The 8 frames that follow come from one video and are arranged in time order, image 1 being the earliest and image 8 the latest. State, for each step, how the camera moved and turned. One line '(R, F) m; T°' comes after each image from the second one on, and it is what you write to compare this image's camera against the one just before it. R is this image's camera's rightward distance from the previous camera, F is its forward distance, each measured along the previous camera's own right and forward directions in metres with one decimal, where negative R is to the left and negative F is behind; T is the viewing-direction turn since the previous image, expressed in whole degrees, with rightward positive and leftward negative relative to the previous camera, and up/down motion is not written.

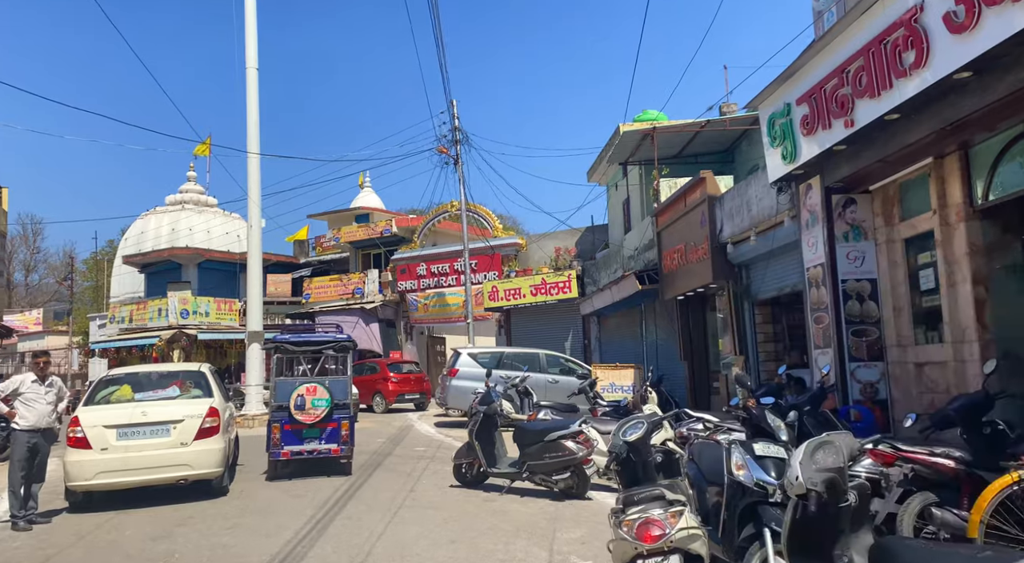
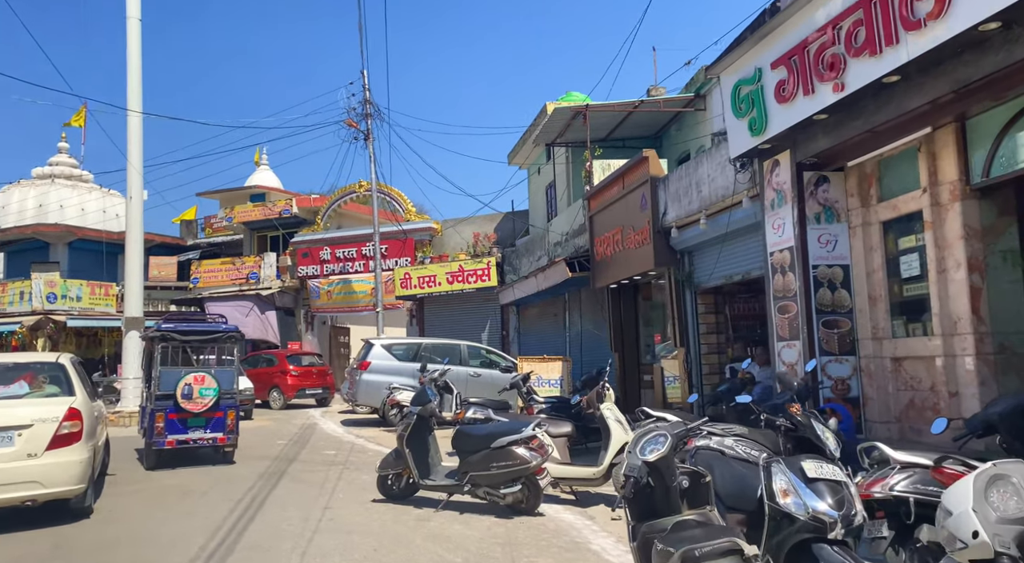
(-0.4, +1.3) m; +7°
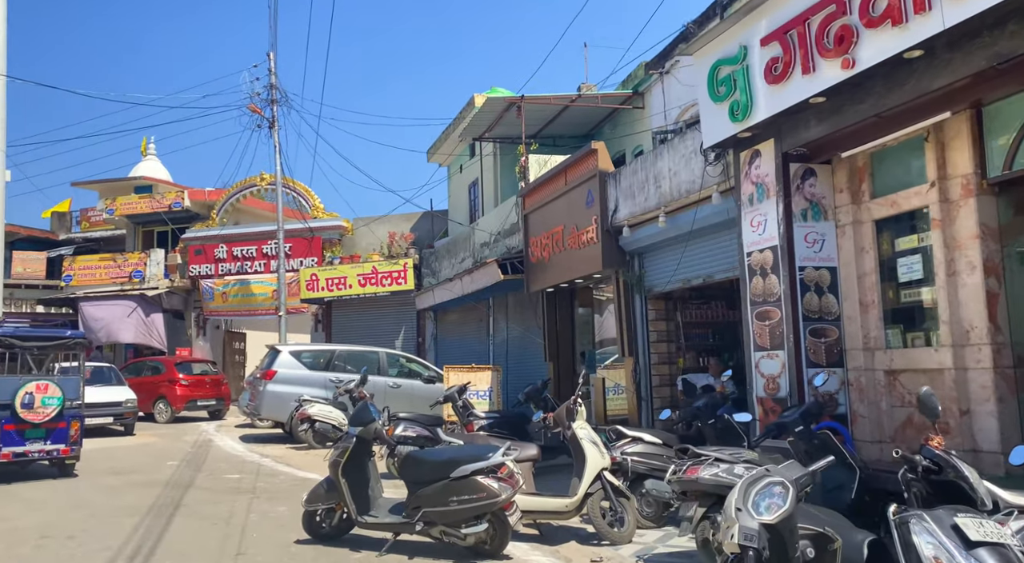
(-0.5, +1.2) m; +7°
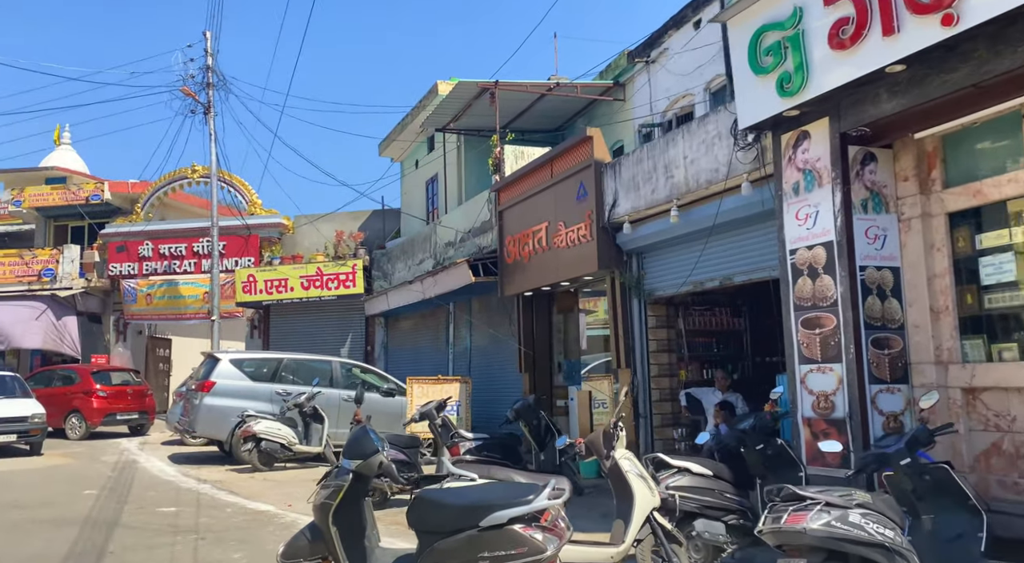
(-0.6, +1.3) m; +5°
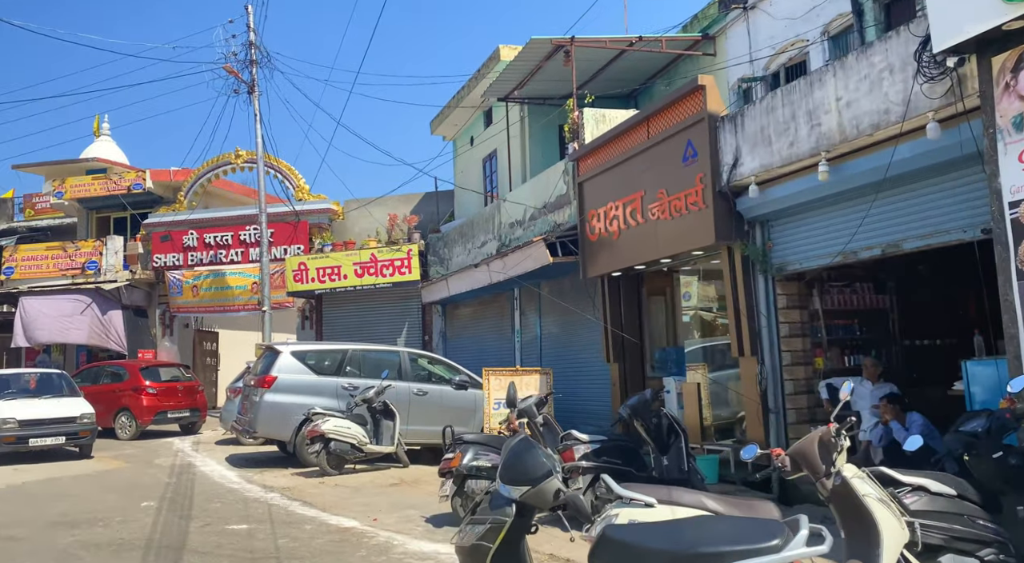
(-0.7, +1.3) m; -2°
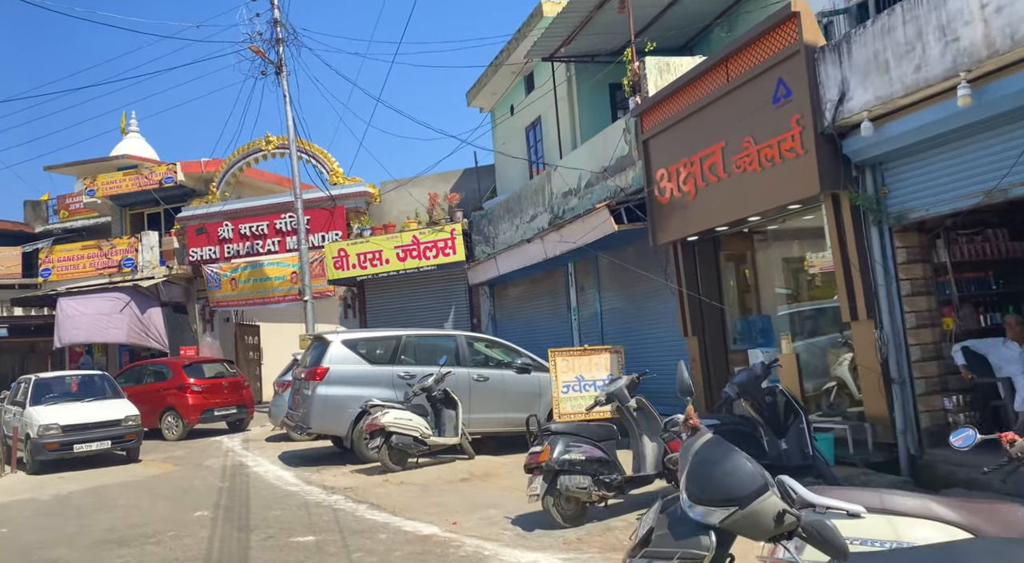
(-0.4, +1.0) m; -2°
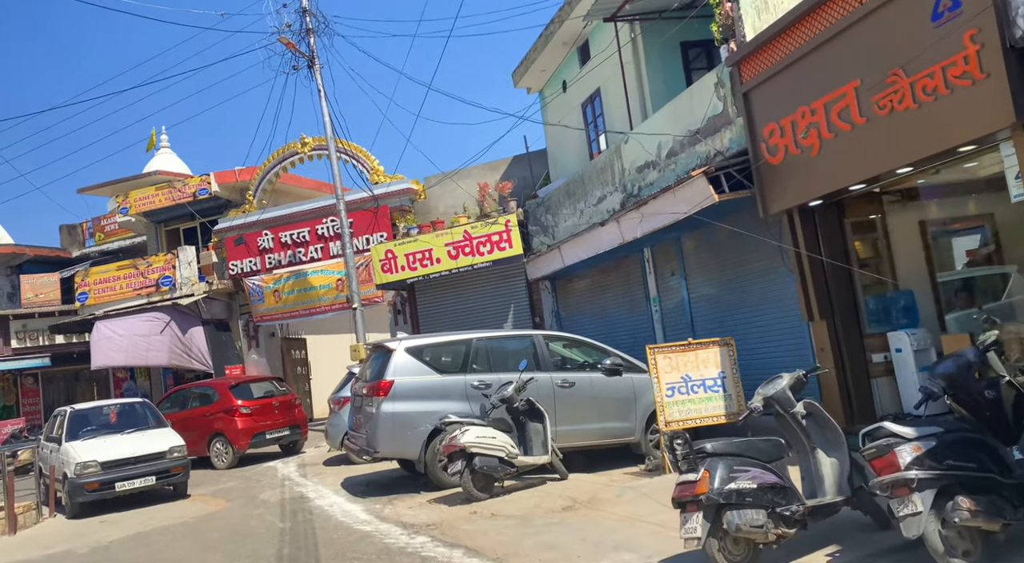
(-0.6, +1.6) m; -2°
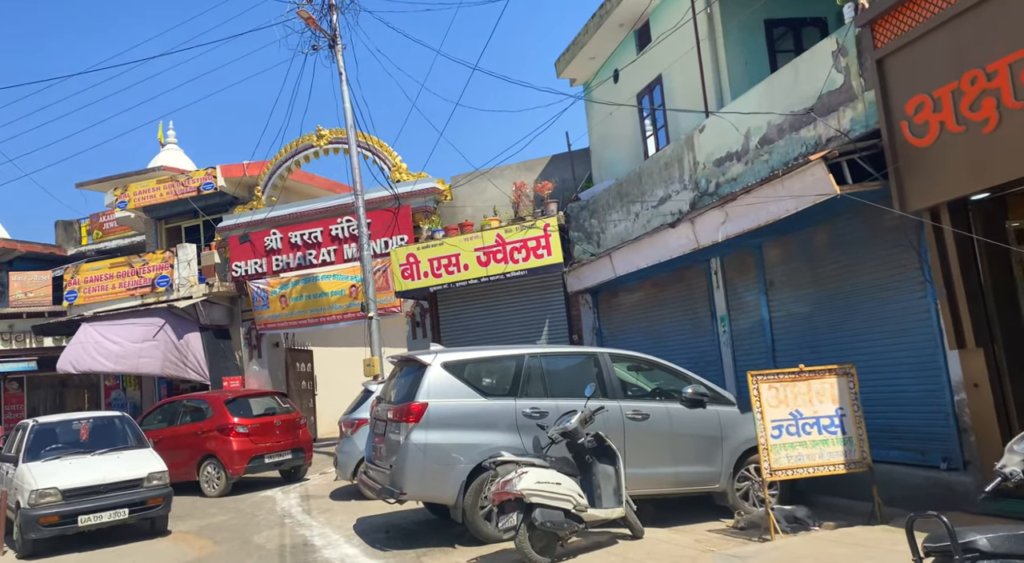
(-0.6, +2.0) m; 0°
